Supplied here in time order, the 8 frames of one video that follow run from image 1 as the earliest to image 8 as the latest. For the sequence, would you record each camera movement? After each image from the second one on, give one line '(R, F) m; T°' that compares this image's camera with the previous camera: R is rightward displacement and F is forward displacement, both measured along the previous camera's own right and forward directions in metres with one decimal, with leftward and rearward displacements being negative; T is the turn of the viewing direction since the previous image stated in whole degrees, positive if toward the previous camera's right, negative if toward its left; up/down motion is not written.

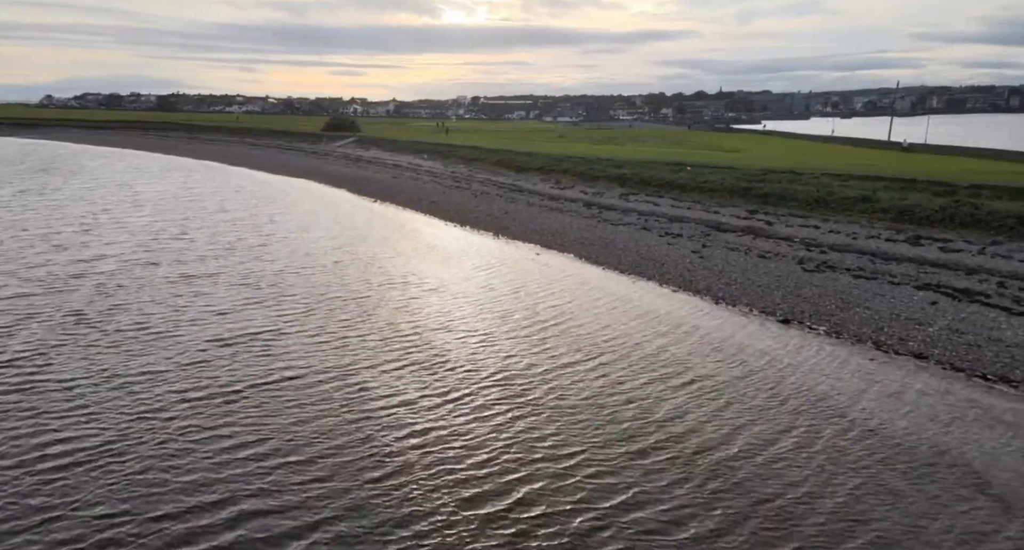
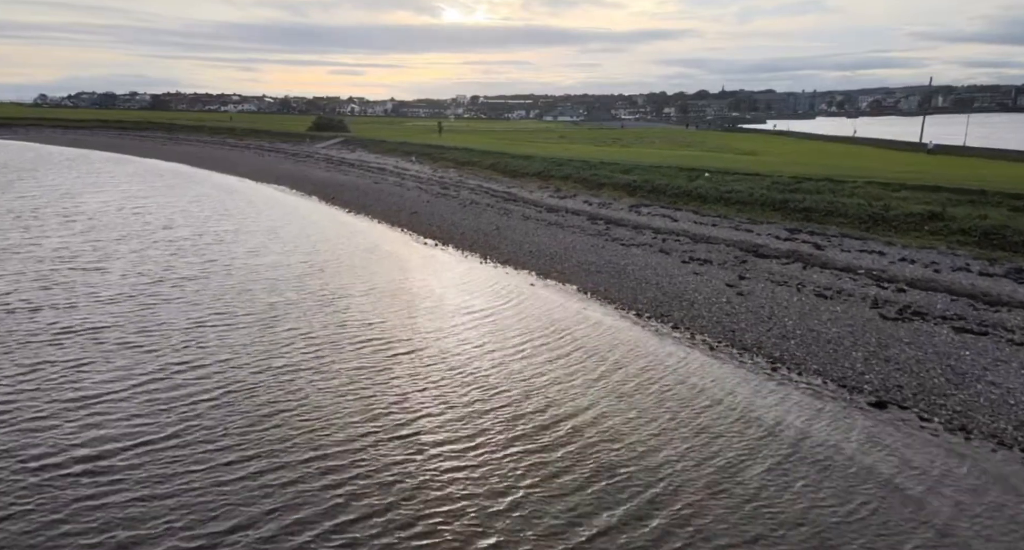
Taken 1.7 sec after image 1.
(+0.3, +5.6) m; 0°
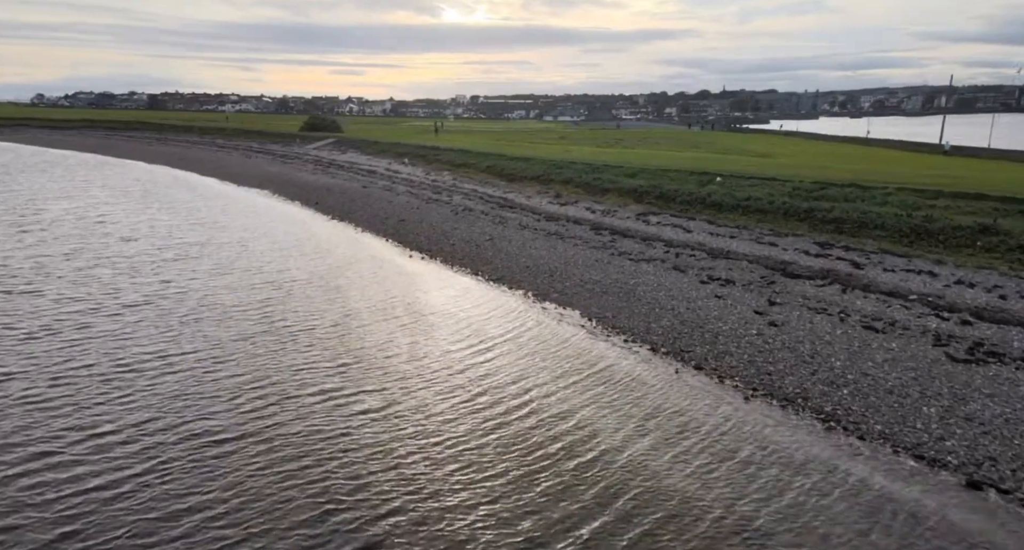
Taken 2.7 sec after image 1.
(+0.2, +3.0) m; 0°
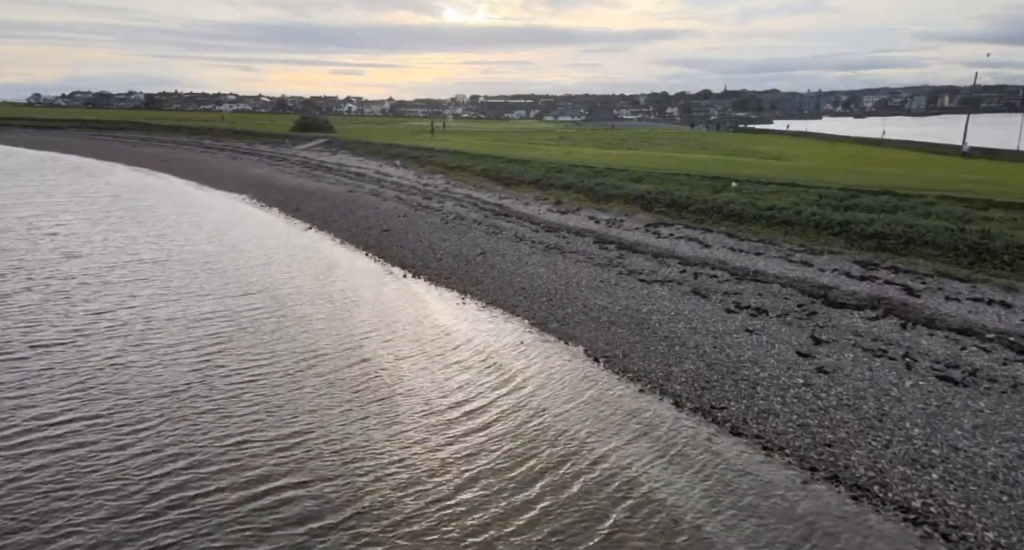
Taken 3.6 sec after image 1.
(+0.2, +3.2) m; 0°
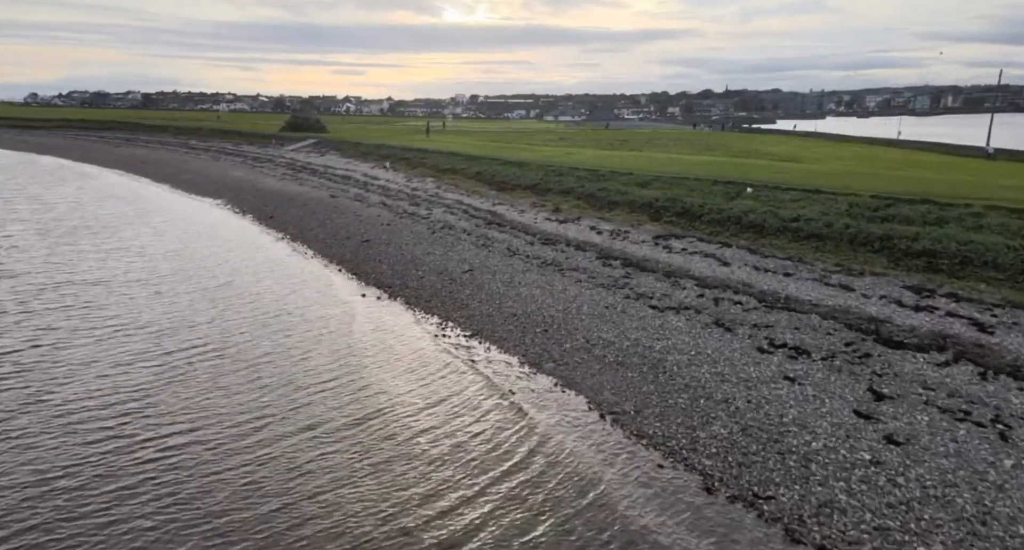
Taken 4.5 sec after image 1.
(+0.3, +3.1) m; 0°
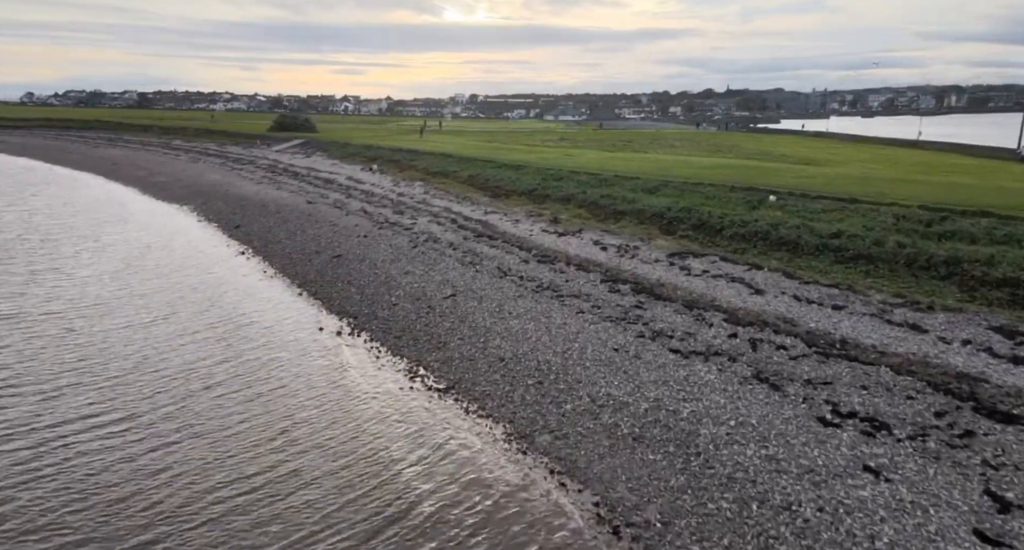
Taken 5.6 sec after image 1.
(+0.3, +3.6) m; 0°
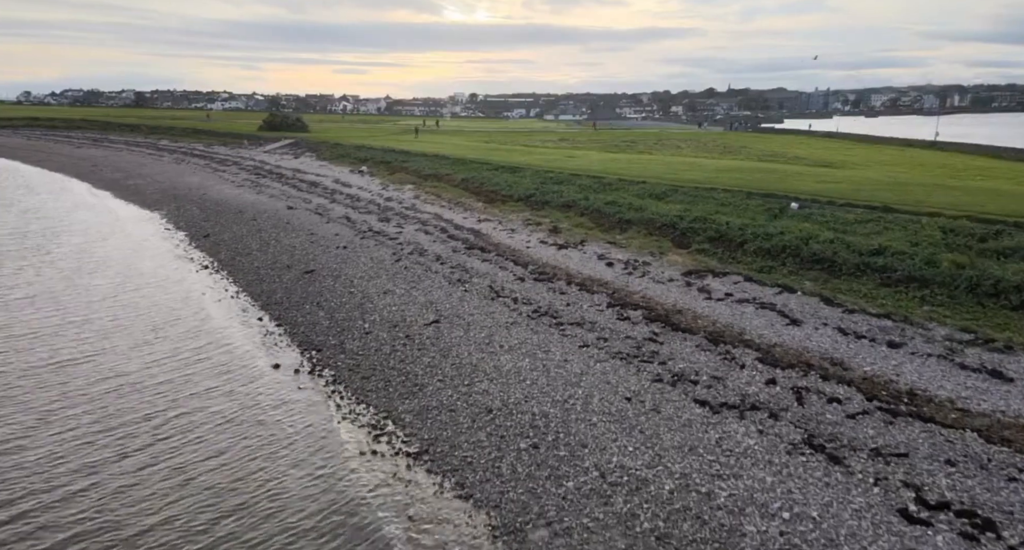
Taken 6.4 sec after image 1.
(+0.2, +2.7) m; 0°
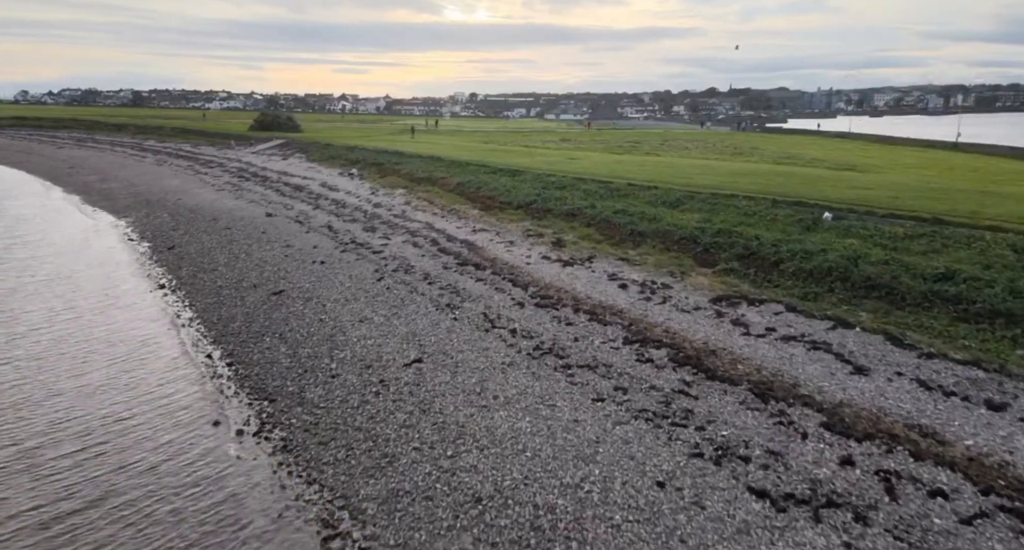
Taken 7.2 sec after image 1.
(+0.1, +2.9) m; 0°
